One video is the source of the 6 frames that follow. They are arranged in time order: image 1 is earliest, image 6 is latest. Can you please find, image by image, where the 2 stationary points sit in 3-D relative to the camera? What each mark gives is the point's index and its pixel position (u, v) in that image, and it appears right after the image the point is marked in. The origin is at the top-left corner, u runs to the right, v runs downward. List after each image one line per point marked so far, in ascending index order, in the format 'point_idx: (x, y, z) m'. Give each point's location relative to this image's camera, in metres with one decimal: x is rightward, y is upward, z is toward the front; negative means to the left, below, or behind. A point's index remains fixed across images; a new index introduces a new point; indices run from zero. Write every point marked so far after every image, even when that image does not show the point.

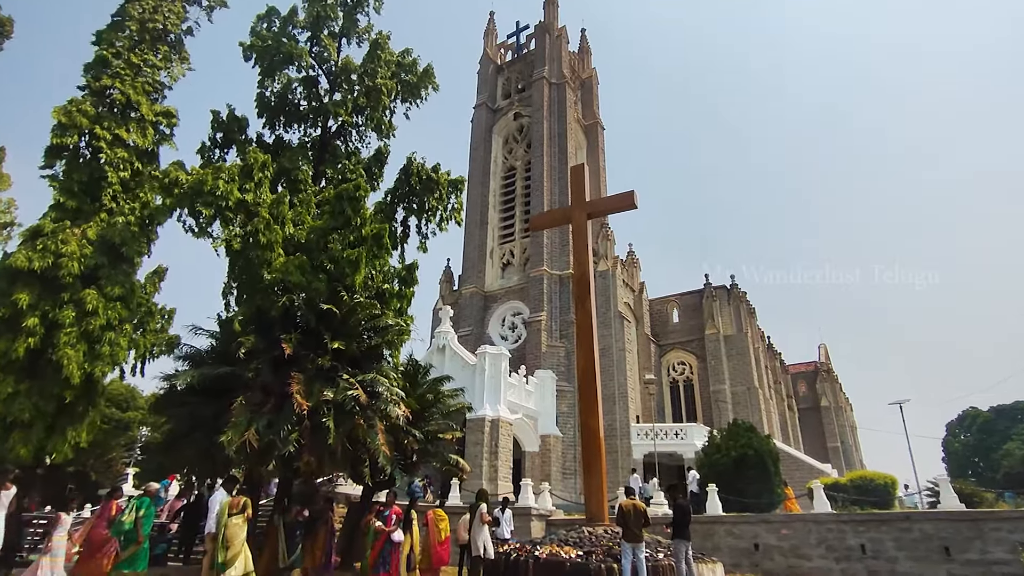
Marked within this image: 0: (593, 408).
0: (+1.4, -2.1, +10.5) m
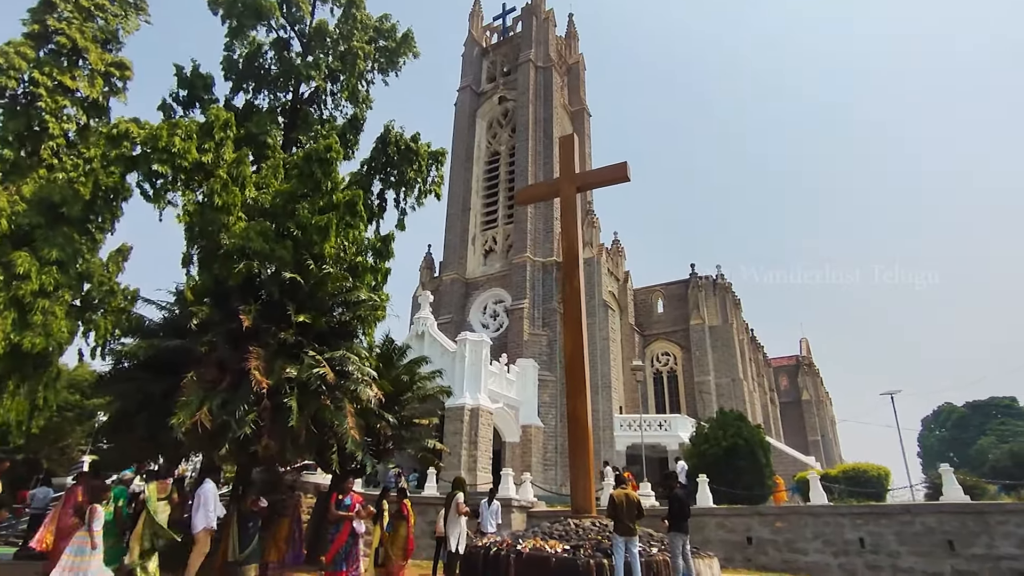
0: (+1.1, -1.6, +9.7) m
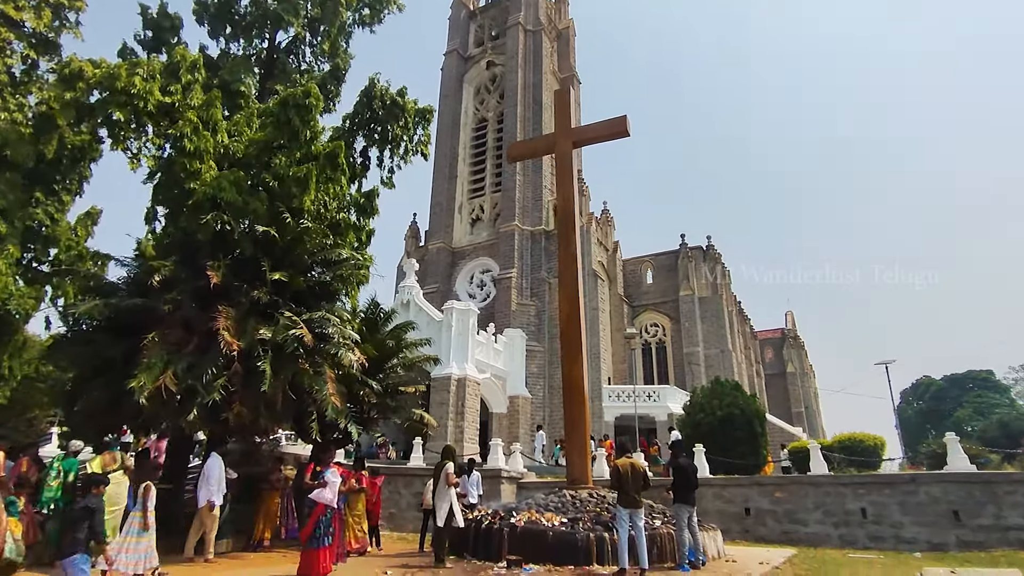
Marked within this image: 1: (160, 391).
0: (+1.0, -1.0, +9.2) m
1: (-4.0, -1.2, +7.0) m
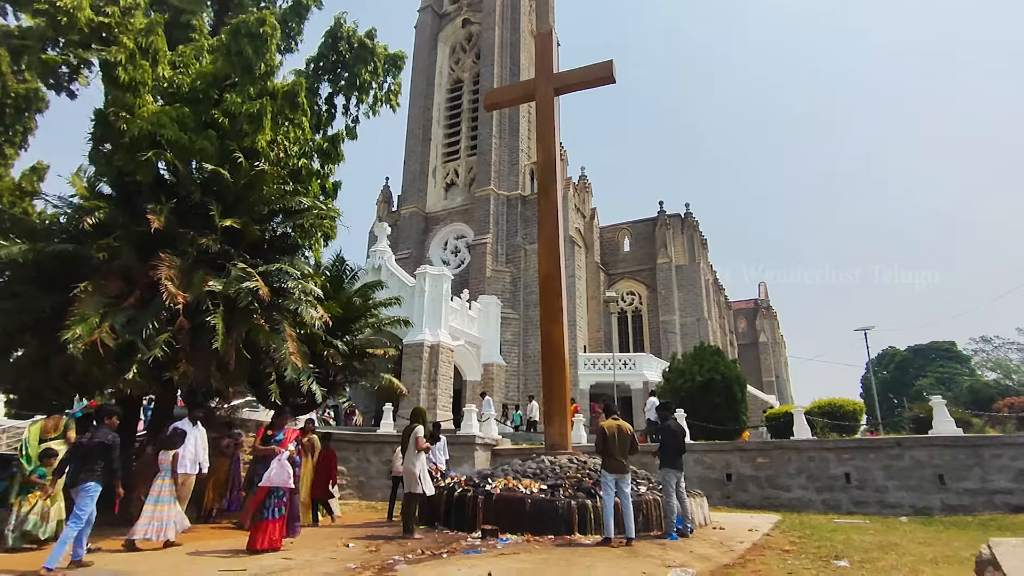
0: (+0.6, -0.4, +8.6) m
1: (-4.3, -0.6, +6.2) m
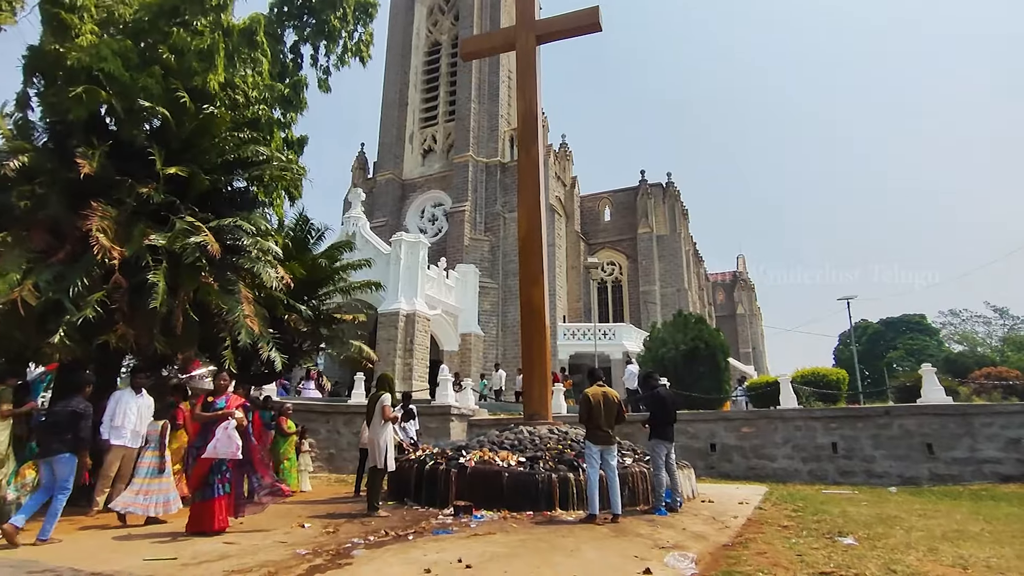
0: (+0.3, +0.2, +8.0) m
1: (-4.5, -0.2, +5.5) m
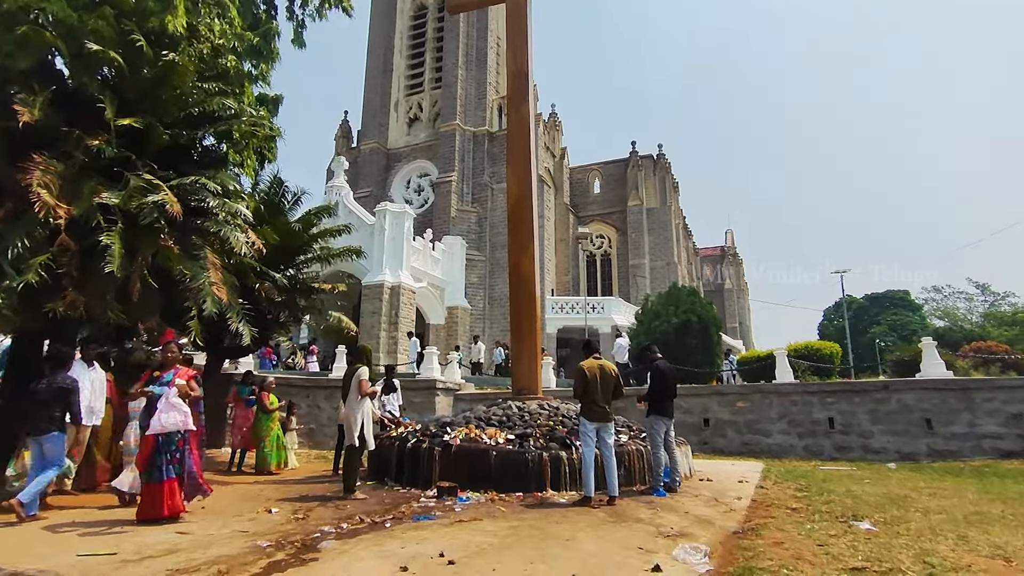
0: (+0.2, +0.6, +7.6) m
1: (-4.6, +0.2, +4.9) m
